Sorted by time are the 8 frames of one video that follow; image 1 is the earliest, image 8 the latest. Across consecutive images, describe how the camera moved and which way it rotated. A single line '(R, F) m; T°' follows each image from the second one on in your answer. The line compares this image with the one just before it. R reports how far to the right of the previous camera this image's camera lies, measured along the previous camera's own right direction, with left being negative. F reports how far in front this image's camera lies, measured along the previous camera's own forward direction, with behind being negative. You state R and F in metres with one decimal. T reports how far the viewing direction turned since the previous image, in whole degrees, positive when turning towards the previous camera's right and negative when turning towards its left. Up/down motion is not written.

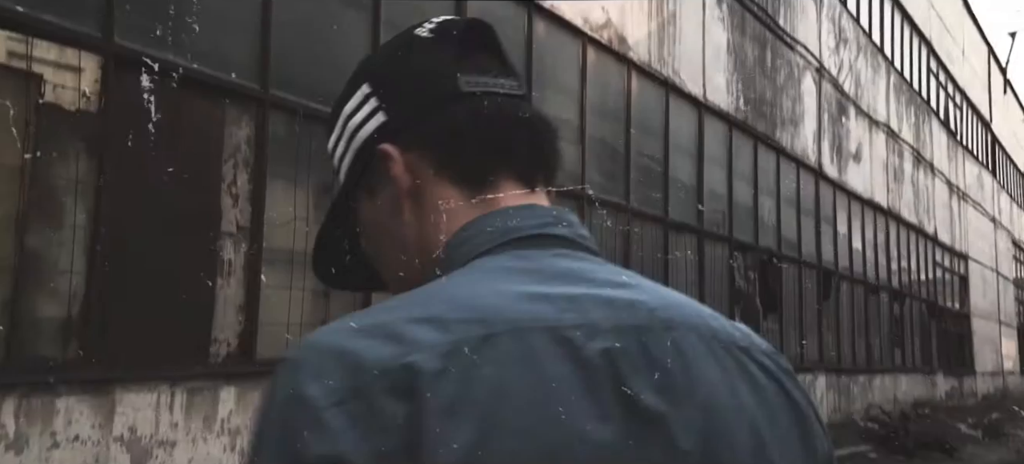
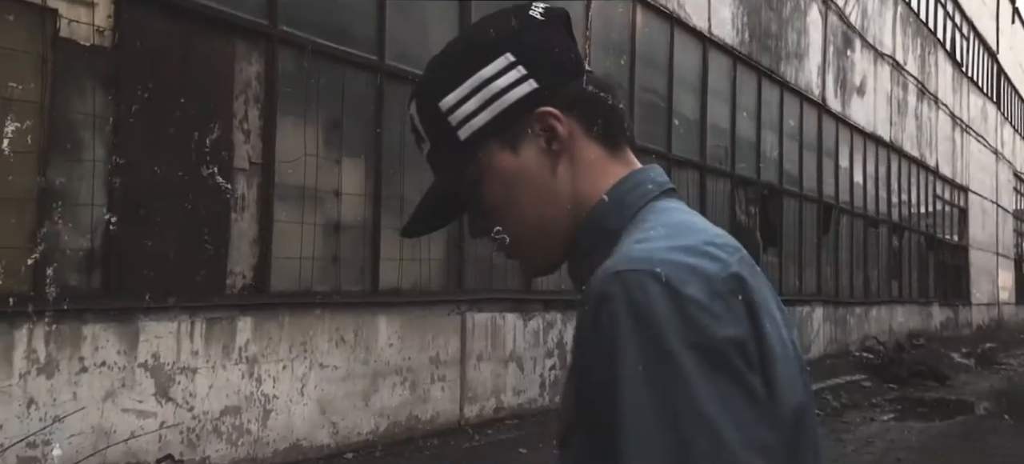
(0.0, -0.1) m; 0°
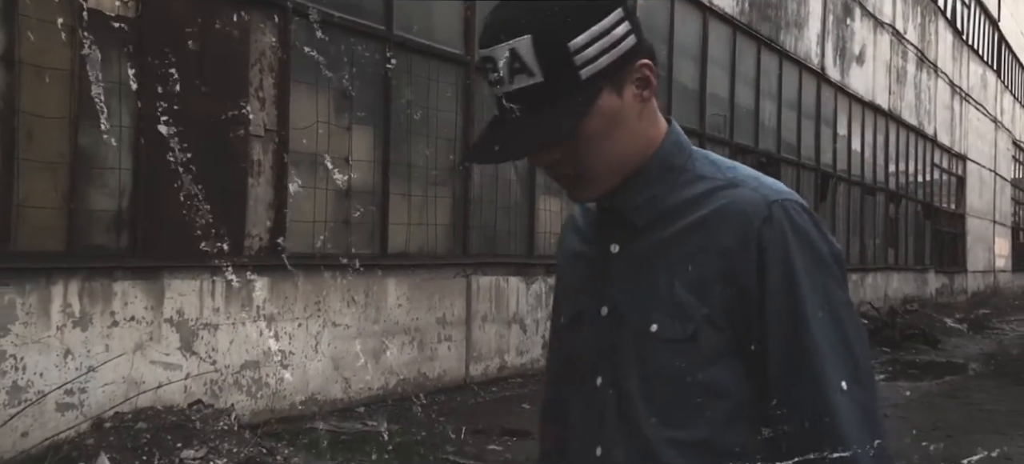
(0.0, -0.2) m; 0°
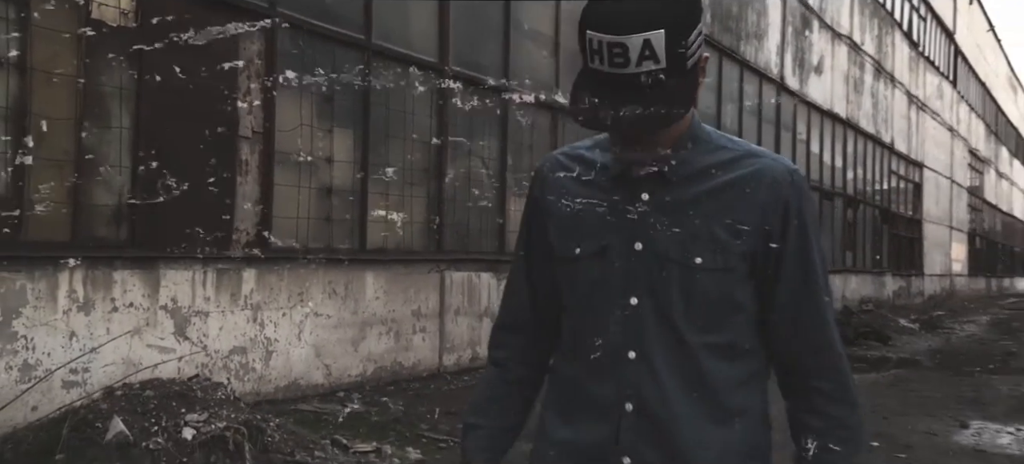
(0.0, -0.4) m; +2°
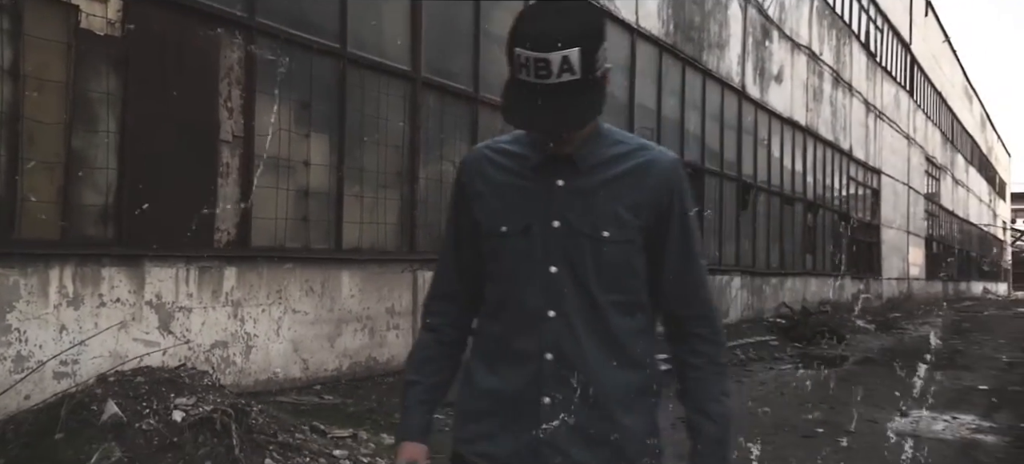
(0.0, -0.3) m; +2°
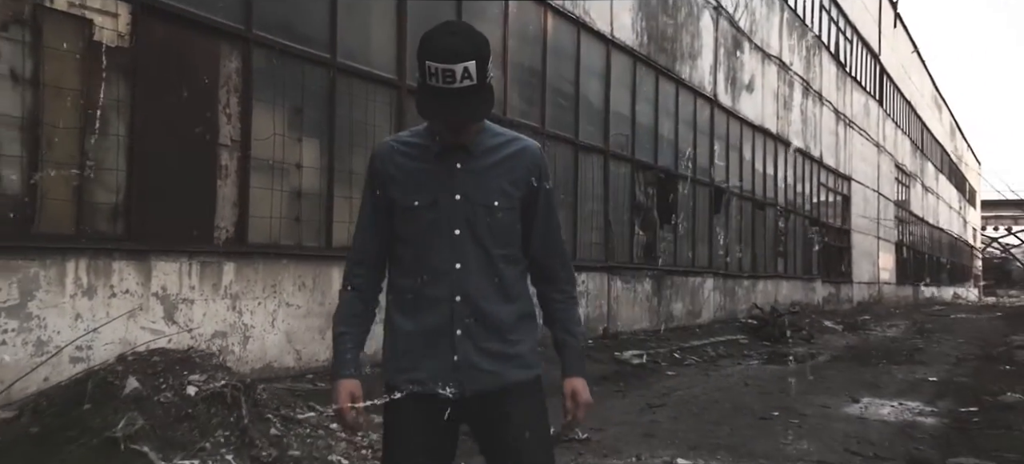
(0.0, -0.5) m; +1°
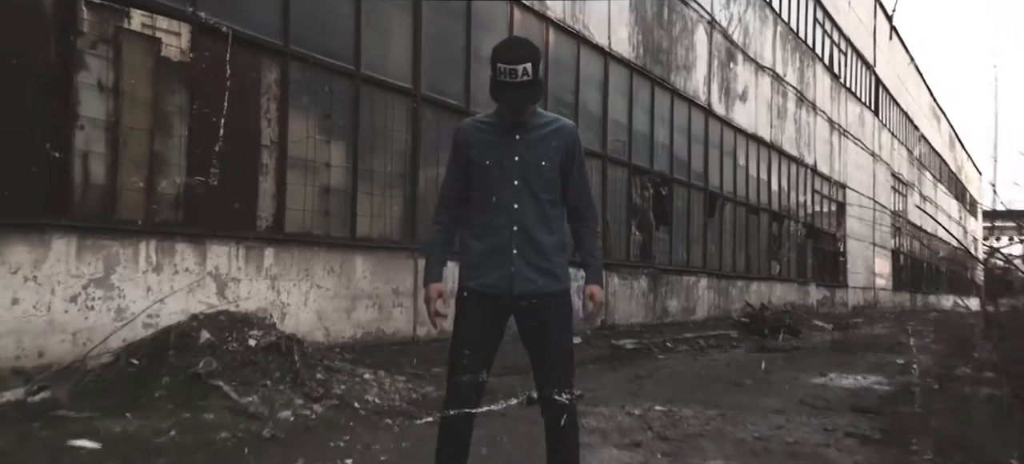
(0.0, -0.9) m; 0°
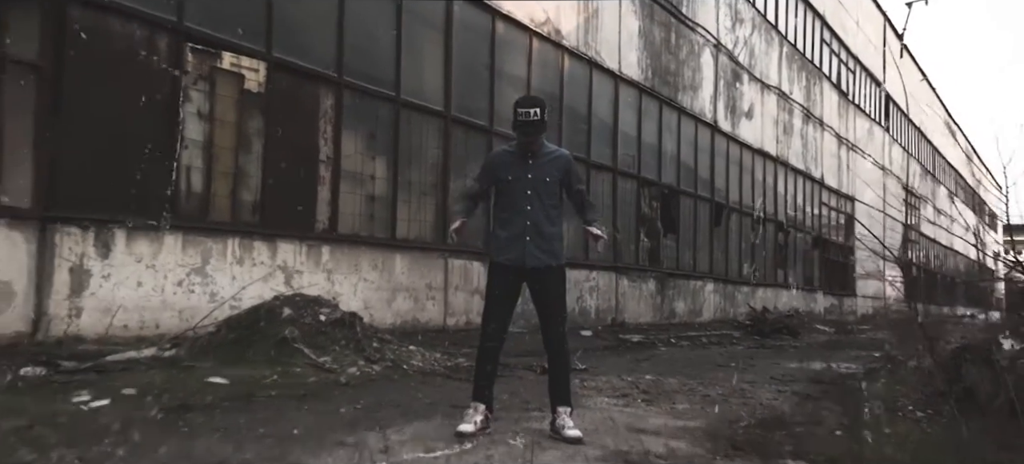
(0.0, -1.3) m; -1°
